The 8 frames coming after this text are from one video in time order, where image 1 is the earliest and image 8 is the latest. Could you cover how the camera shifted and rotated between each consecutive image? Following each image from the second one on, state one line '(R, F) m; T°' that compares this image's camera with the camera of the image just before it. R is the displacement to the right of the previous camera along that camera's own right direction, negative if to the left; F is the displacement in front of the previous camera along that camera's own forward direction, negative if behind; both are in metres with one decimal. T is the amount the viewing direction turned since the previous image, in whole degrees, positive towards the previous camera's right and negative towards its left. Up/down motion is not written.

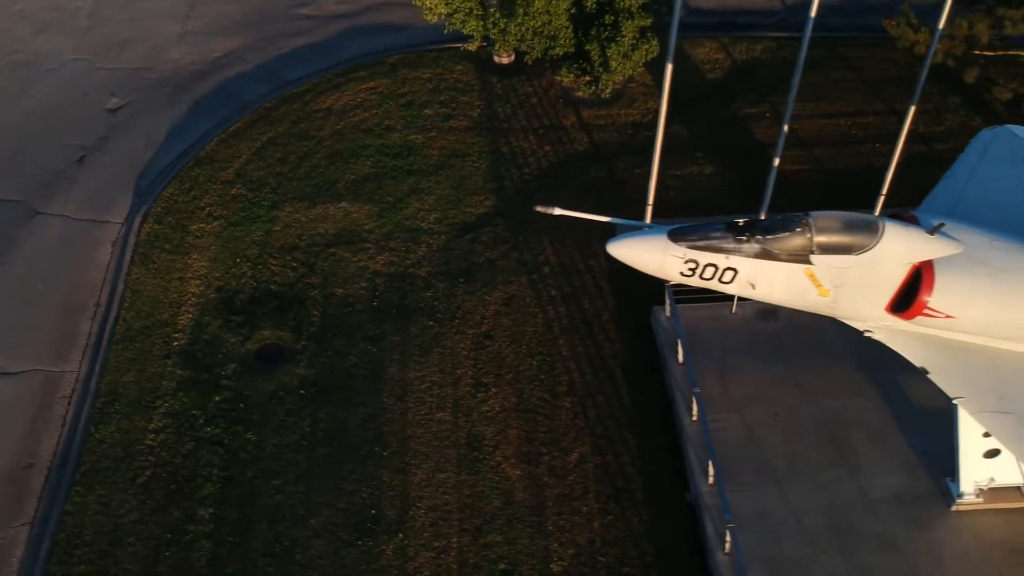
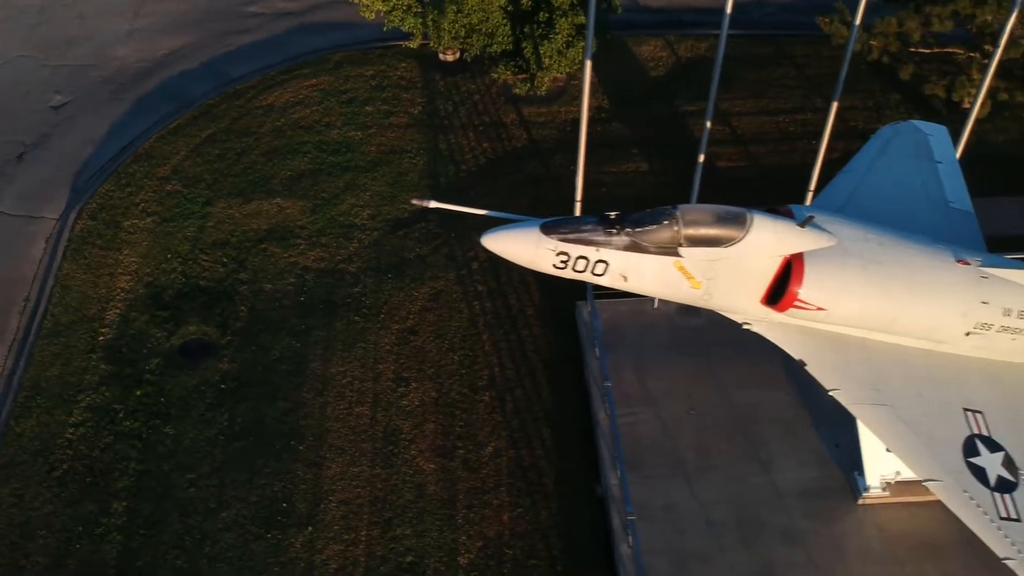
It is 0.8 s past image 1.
(+1.2, -0.1) m; 0°
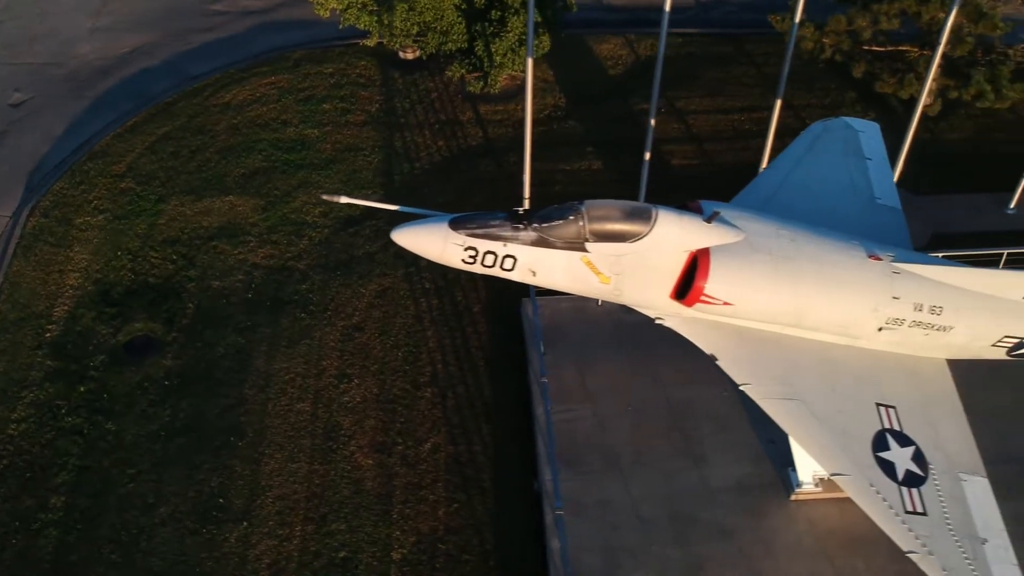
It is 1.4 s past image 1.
(+0.8, -0.1) m; 0°
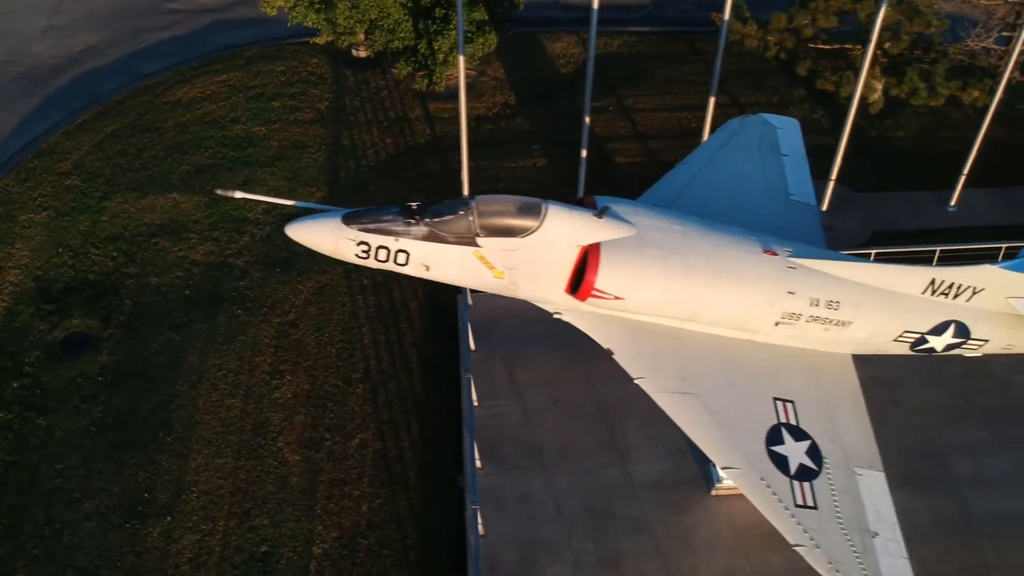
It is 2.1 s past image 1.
(+1.0, -0.1) m; 0°
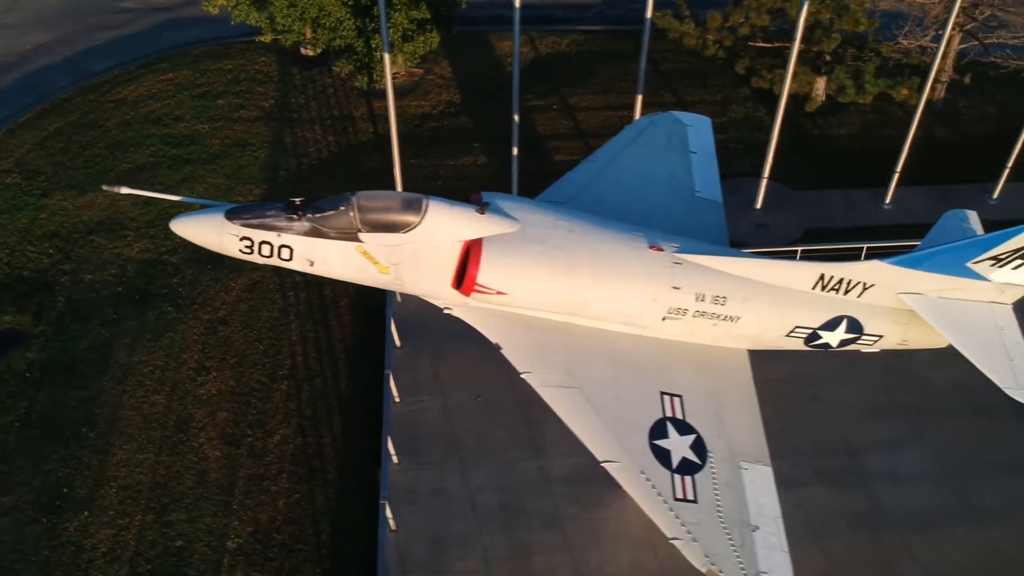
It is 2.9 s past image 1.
(+1.1, -0.1) m; 0°
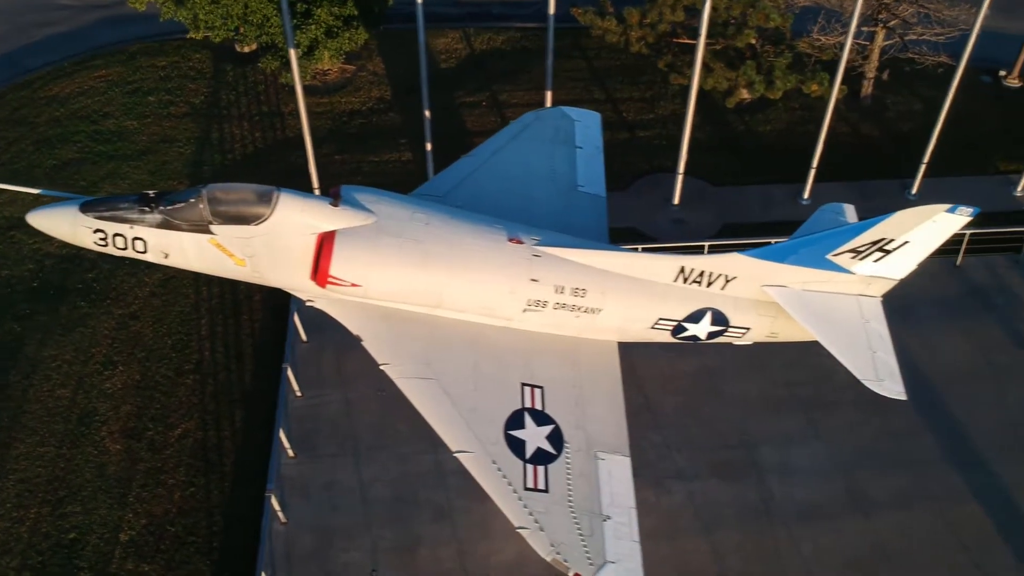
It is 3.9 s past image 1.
(+1.4, -0.1) m; 0°
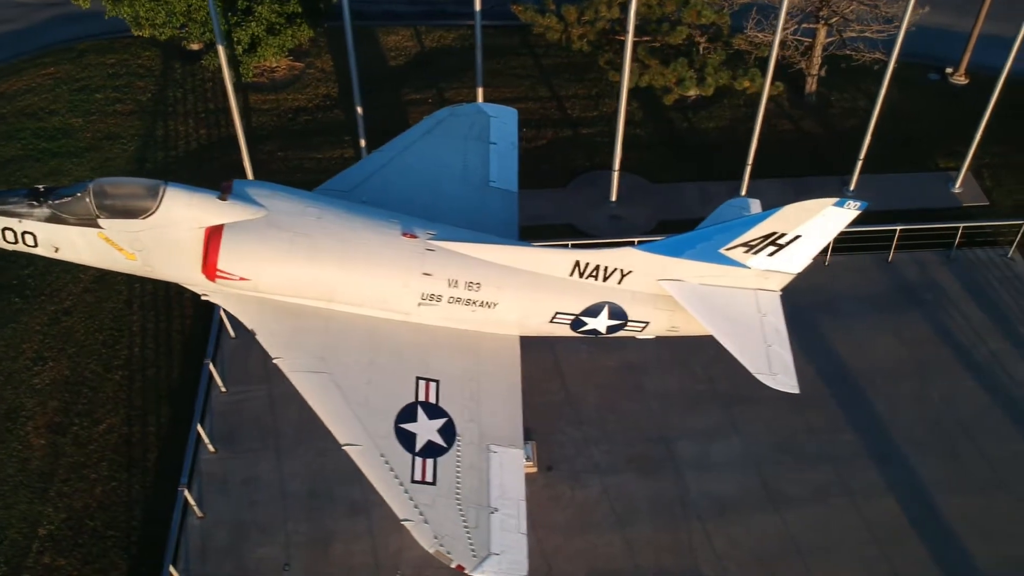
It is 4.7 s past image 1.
(+1.1, -0.1) m; 0°
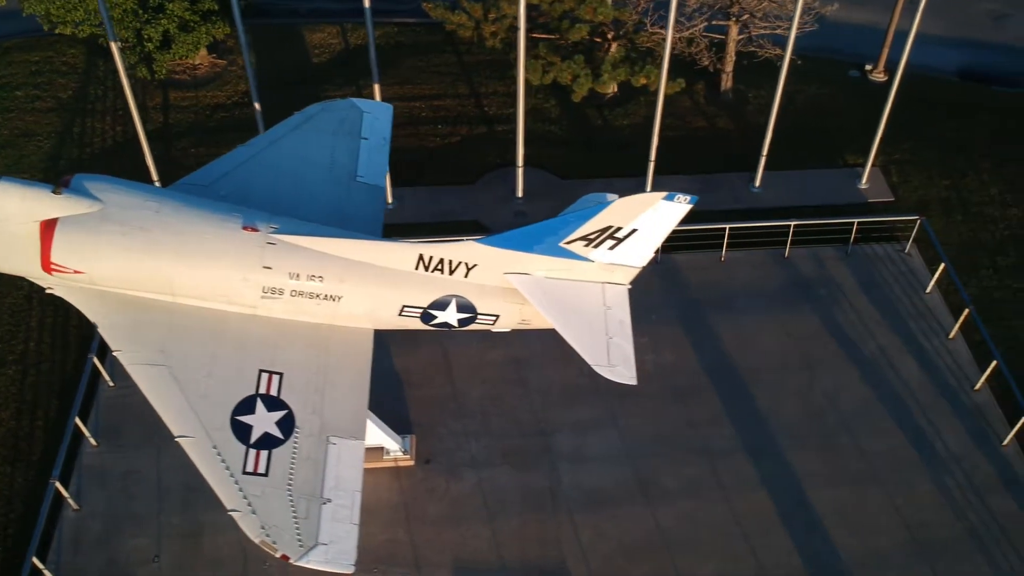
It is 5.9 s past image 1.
(+1.6, -0.1) m; 0°
